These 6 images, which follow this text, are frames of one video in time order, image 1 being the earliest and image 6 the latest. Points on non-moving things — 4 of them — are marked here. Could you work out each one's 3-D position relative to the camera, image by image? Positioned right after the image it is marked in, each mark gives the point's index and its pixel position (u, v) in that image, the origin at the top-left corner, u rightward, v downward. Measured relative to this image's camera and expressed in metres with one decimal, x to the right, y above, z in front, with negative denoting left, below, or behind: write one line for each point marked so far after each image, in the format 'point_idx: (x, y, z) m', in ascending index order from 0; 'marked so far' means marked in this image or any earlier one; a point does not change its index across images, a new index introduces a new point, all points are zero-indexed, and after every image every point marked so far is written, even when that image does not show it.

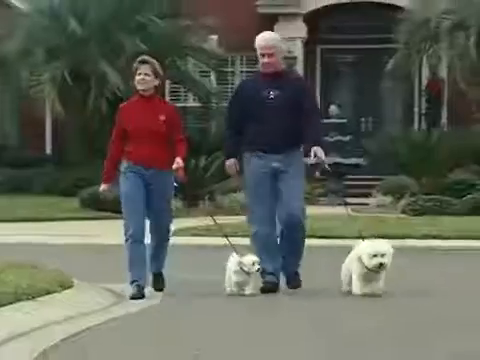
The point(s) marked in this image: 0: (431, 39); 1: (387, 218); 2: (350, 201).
0: (+3.2, +2.4, +19.1) m
1: (+2.3, -0.6, +17.8) m
2: (+1.9, -0.4, +20.3) m
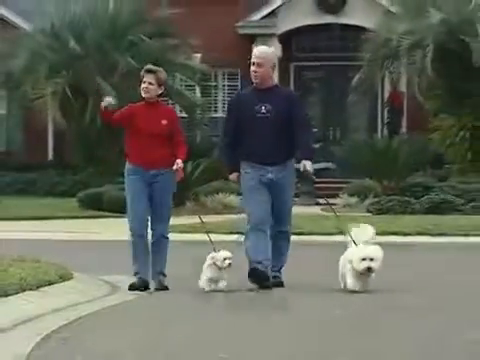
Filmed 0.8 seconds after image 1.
0: (+2.8, +2.3, +21.4) m
1: (+2.0, -0.6, +20.2) m
2: (+1.6, -0.4, +22.6) m
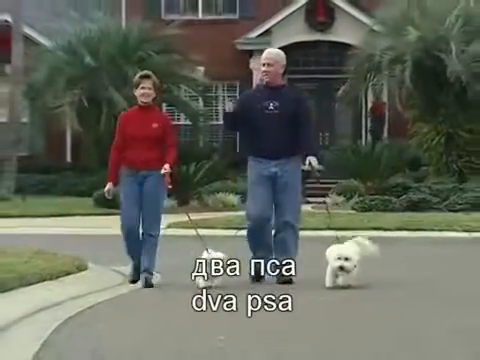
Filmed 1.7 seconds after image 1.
0: (+2.8, +2.3, +24.0) m
1: (+2.0, -0.7, +22.7) m
2: (+1.5, -0.4, +25.2) m
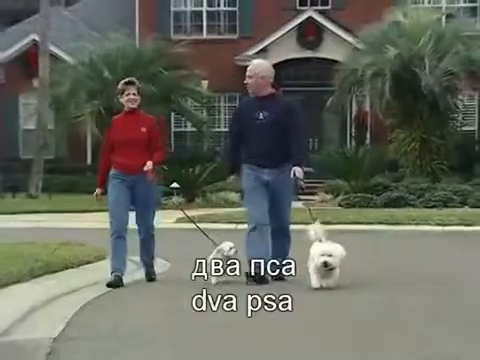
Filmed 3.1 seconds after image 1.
0: (+2.8, +2.3, +27.3) m
1: (+2.0, -0.7, +26.1) m
2: (+1.5, -0.4, +28.5) m
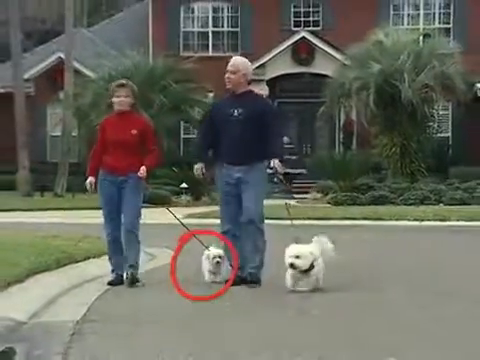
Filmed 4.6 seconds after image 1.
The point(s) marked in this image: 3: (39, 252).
0: (+2.8, +2.3, +31.0) m
1: (+2.0, -0.7, +29.7) m
2: (+1.6, -0.4, +32.2) m
3: (-2.7, -1.0, +15.6) m
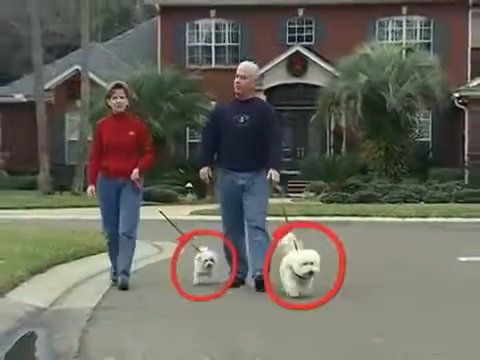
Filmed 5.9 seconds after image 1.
0: (+2.8, +2.3, +34.2) m
1: (+2.0, -0.7, +33.0) m
2: (+1.6, -0.4, +35.4) m
3: (-2.9, -1.1, +18.9) m
